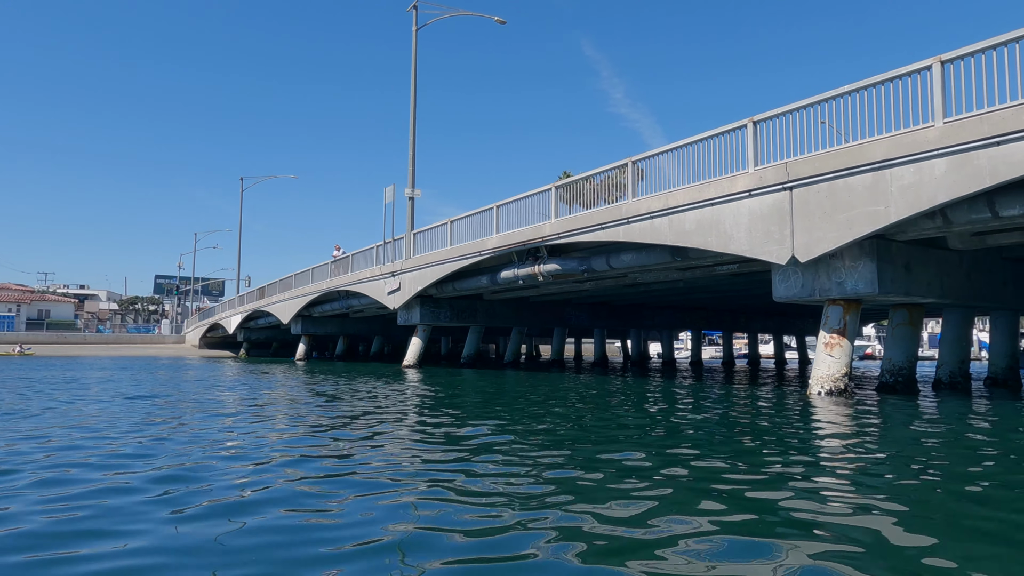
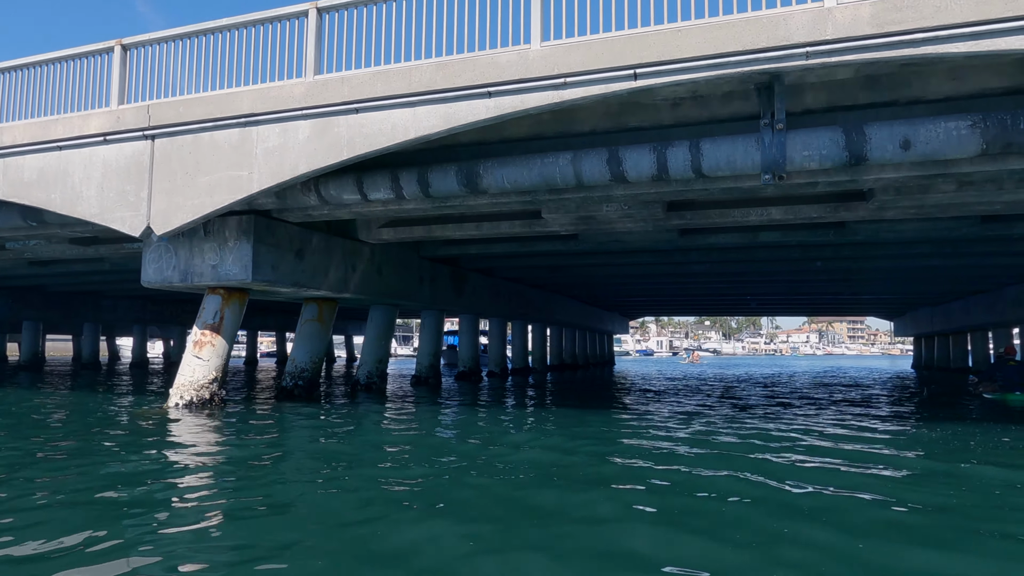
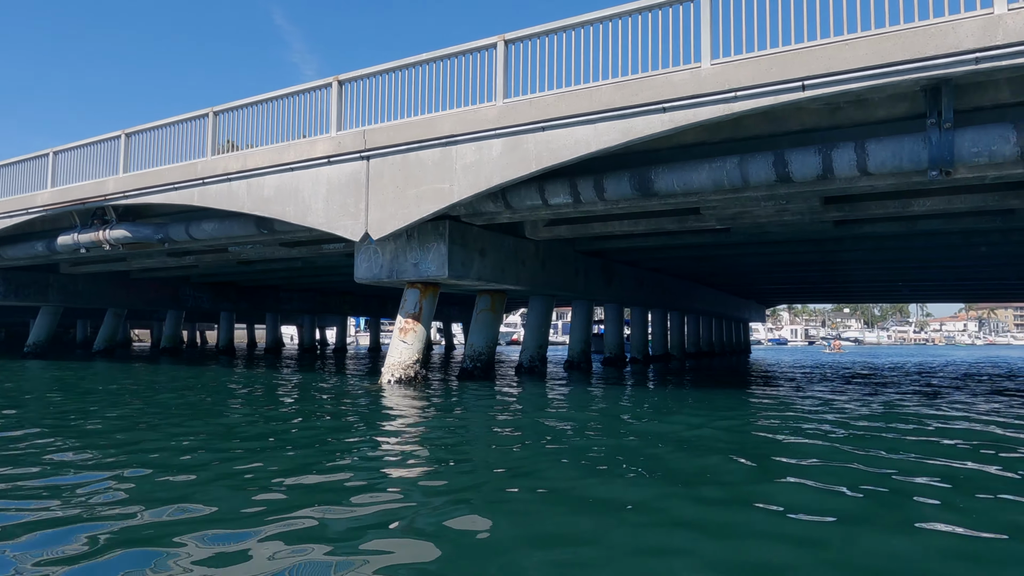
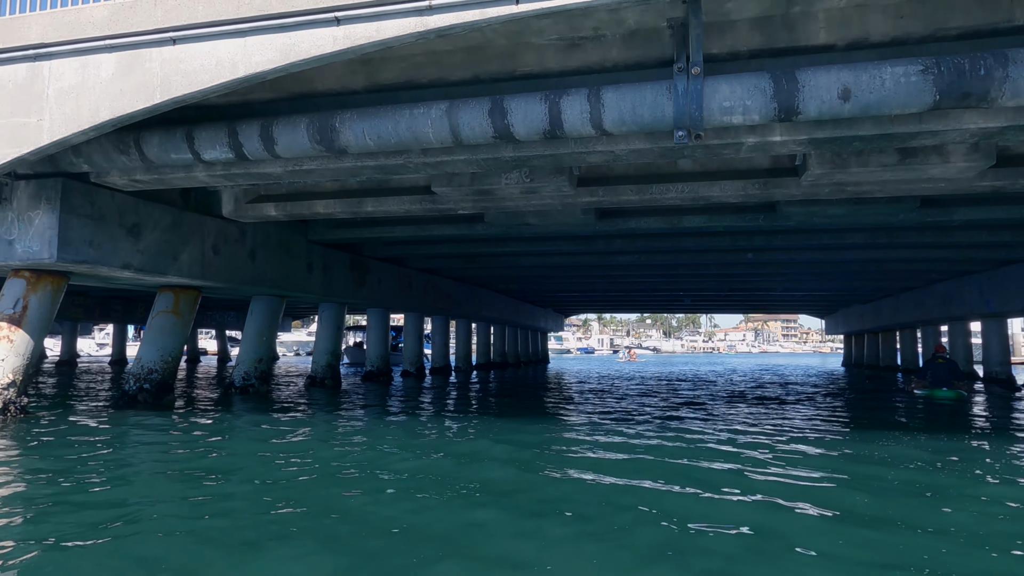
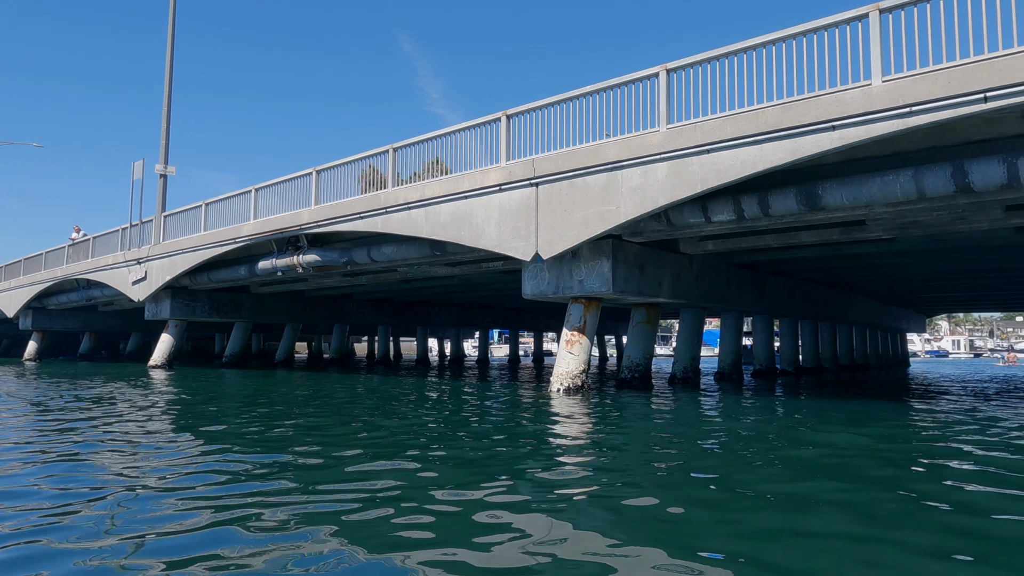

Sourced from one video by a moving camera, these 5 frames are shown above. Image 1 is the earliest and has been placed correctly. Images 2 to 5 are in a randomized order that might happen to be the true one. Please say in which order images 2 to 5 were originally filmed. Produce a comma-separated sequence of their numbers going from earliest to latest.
5, 3, 2, 4
